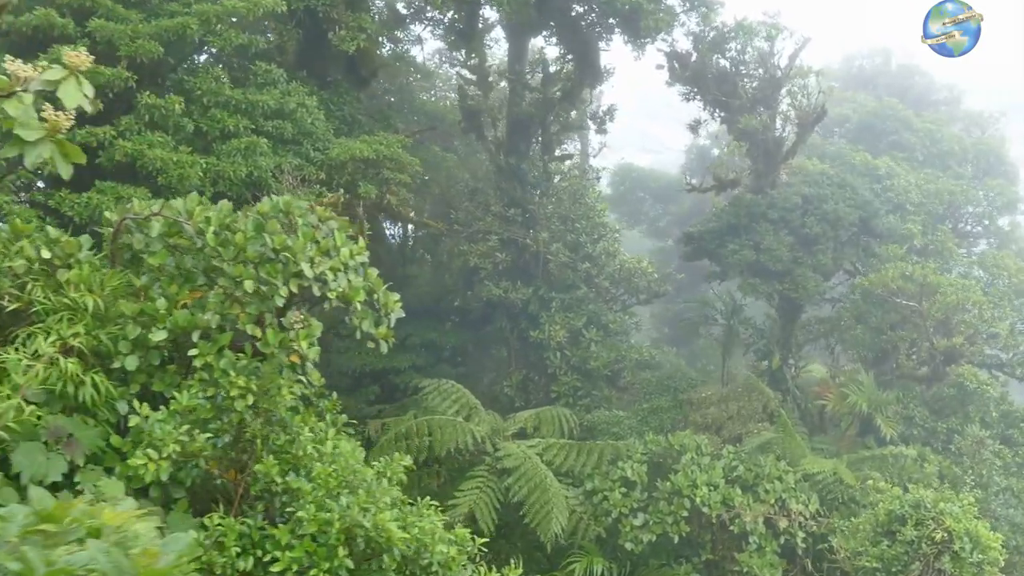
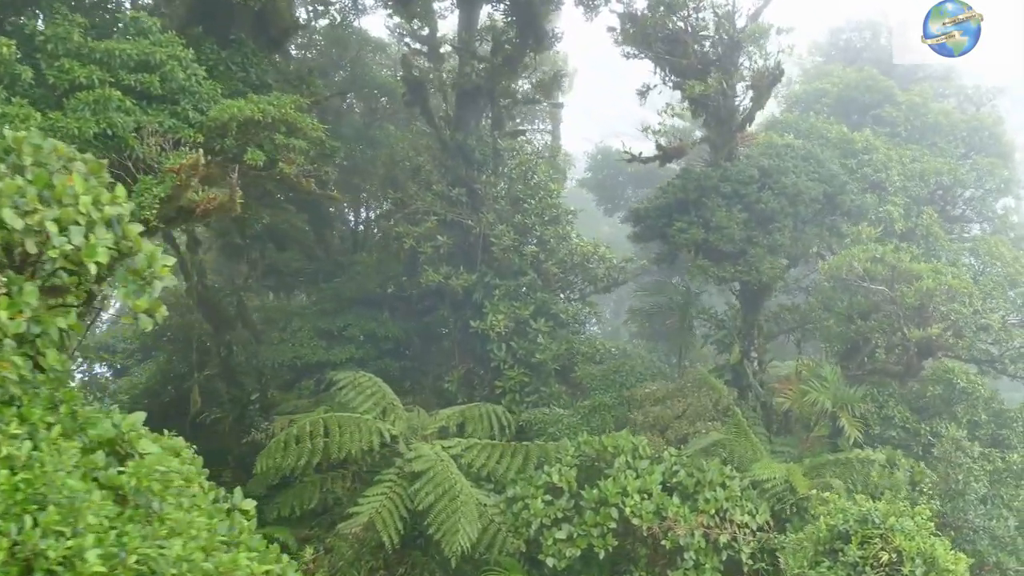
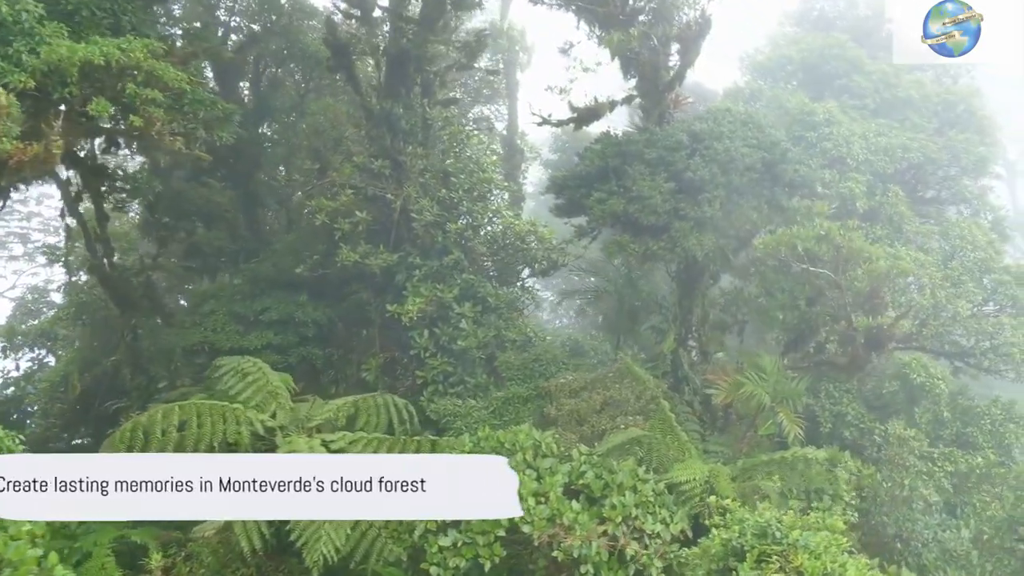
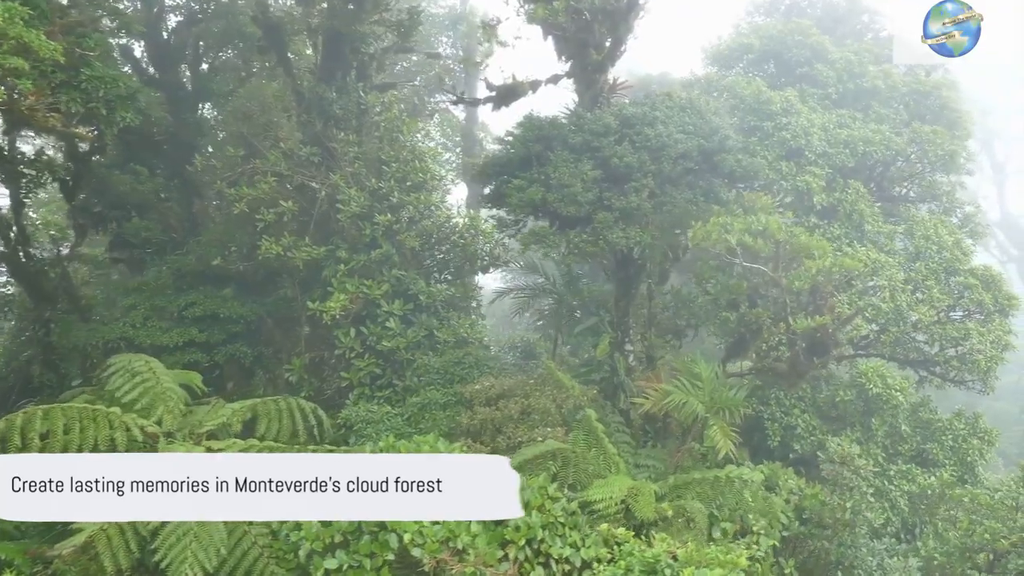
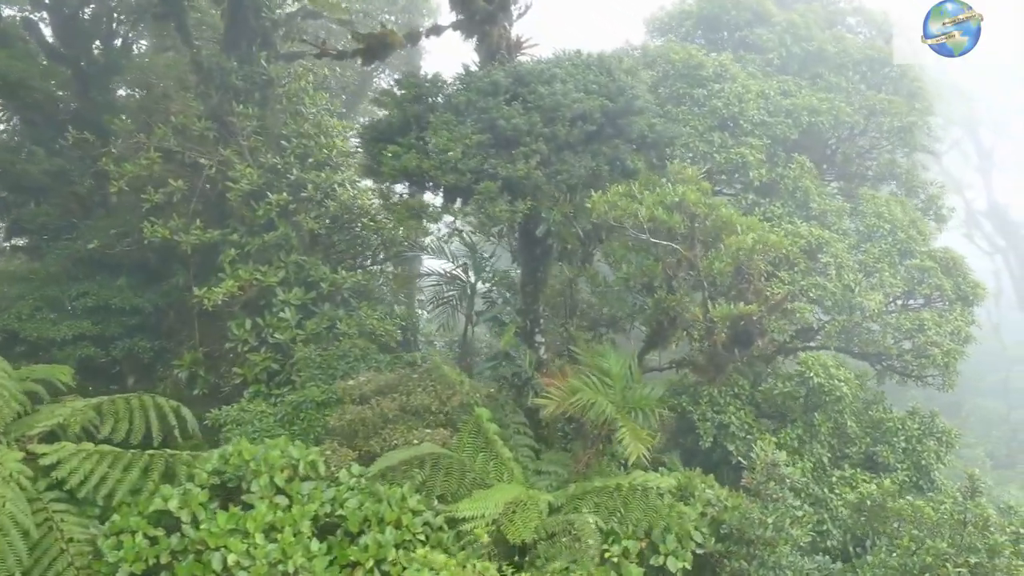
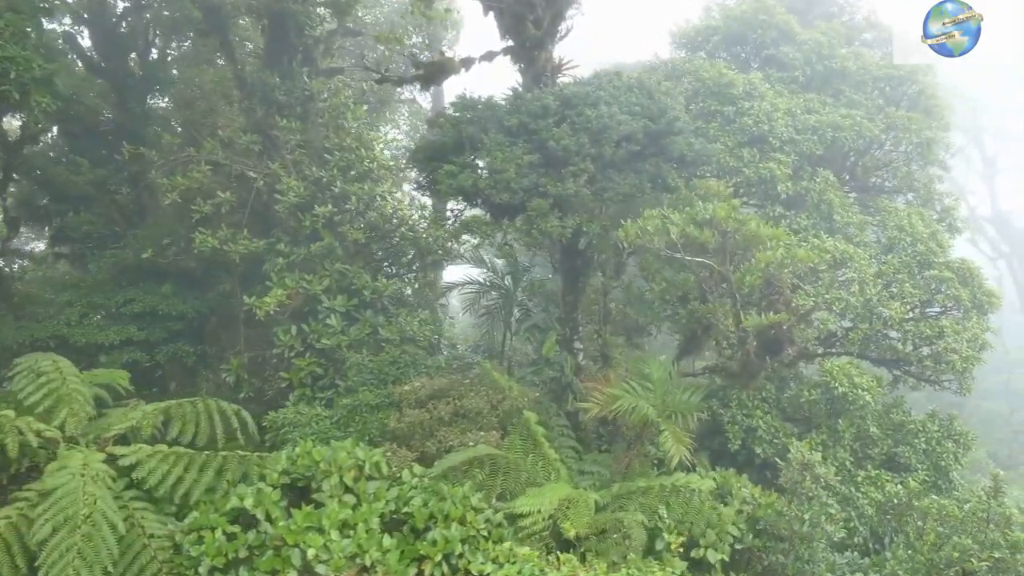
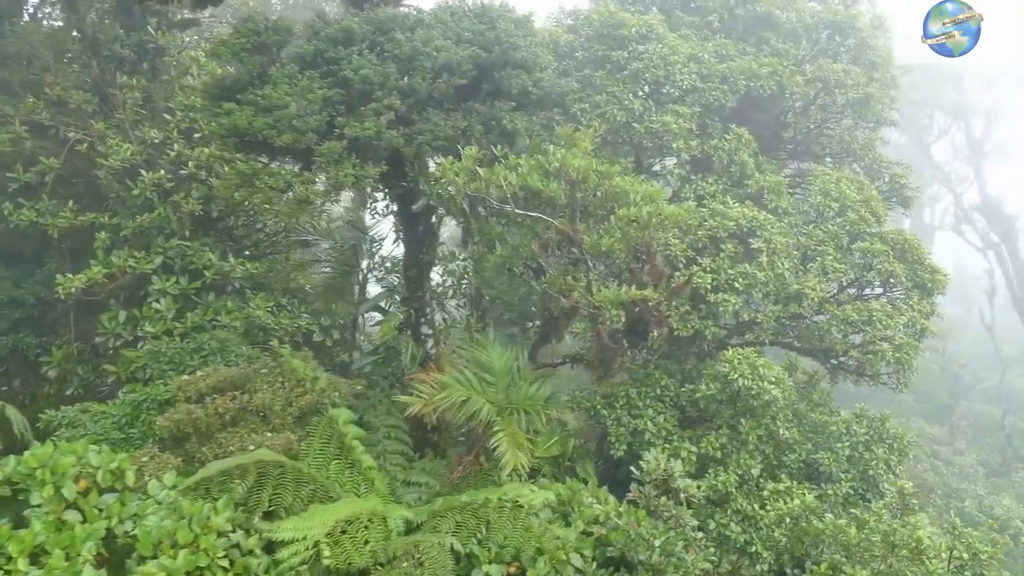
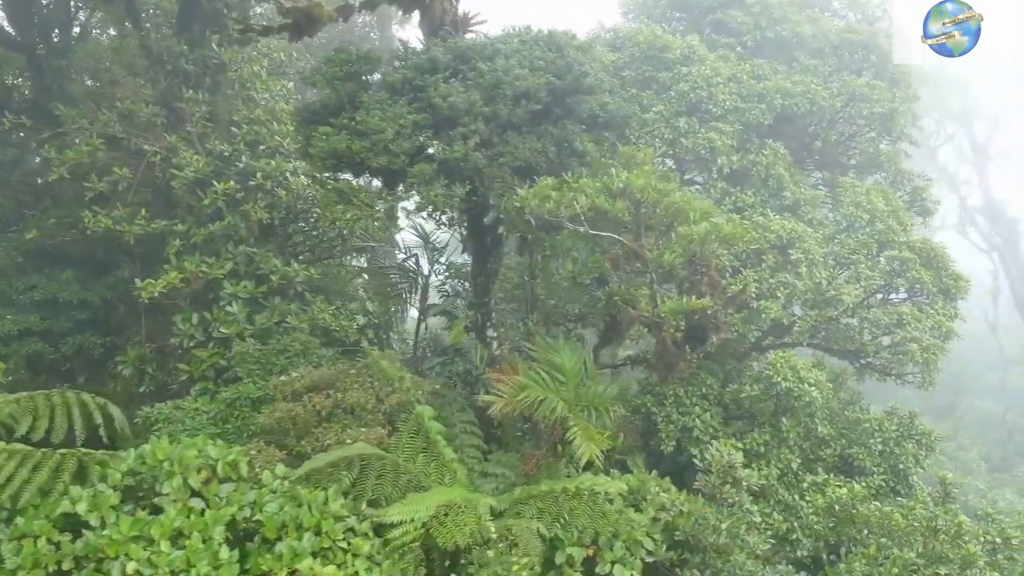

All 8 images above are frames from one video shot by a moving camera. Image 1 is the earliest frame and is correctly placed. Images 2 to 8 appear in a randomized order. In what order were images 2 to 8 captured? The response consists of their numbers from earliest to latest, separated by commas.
2, 3, 4, 6, 5, 8, 7
